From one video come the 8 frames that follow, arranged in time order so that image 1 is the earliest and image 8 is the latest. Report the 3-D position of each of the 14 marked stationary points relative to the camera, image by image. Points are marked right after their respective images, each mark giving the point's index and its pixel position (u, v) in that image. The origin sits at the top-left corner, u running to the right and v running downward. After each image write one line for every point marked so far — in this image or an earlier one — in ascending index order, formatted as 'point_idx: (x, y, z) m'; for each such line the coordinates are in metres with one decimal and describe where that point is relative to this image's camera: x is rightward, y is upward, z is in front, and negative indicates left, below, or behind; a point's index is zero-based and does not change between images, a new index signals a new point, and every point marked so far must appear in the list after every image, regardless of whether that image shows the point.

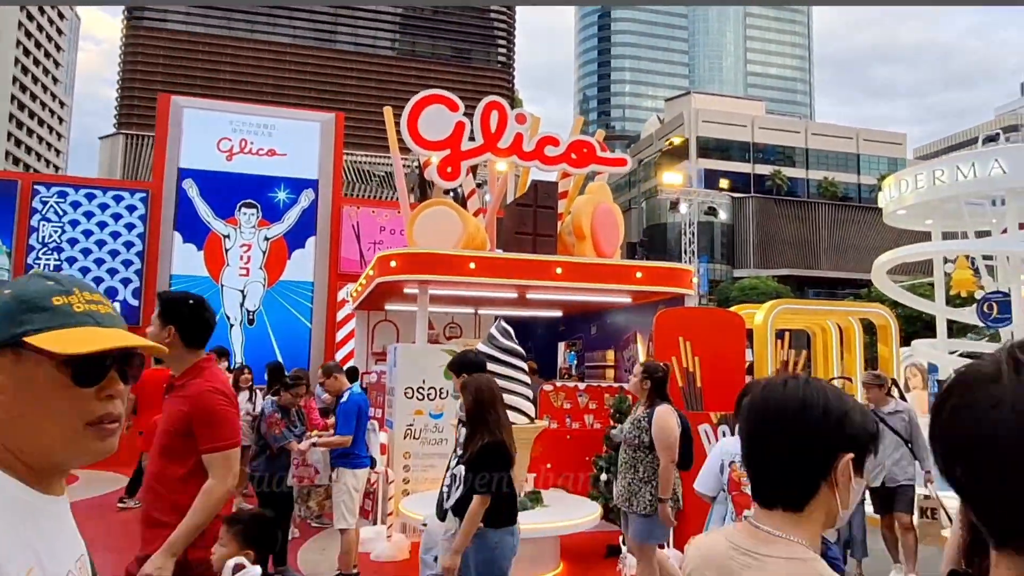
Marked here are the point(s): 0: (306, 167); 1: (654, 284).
0: (-4.2, +2.4, +14.8) m
1: (+1.7, 0.0, +8.7) m
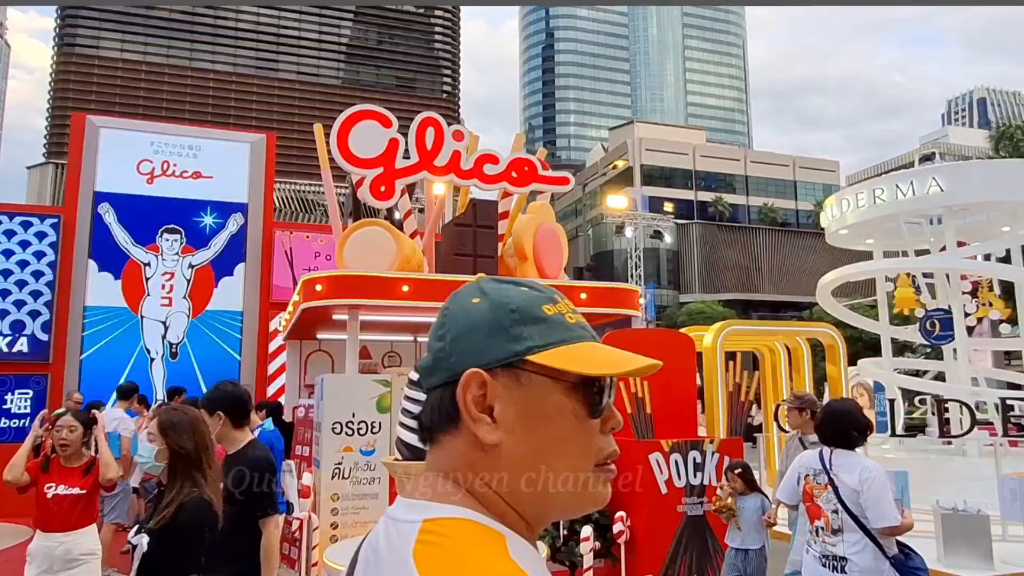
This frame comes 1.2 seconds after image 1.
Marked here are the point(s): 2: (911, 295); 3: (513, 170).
0: (-5.3, +1.9, +14.1) m
1: (+1.0, -0.2, +8.3) m
2: (+7.6, -0.1, +14.1) m
3: (0.0, +1.6, +10.0) m
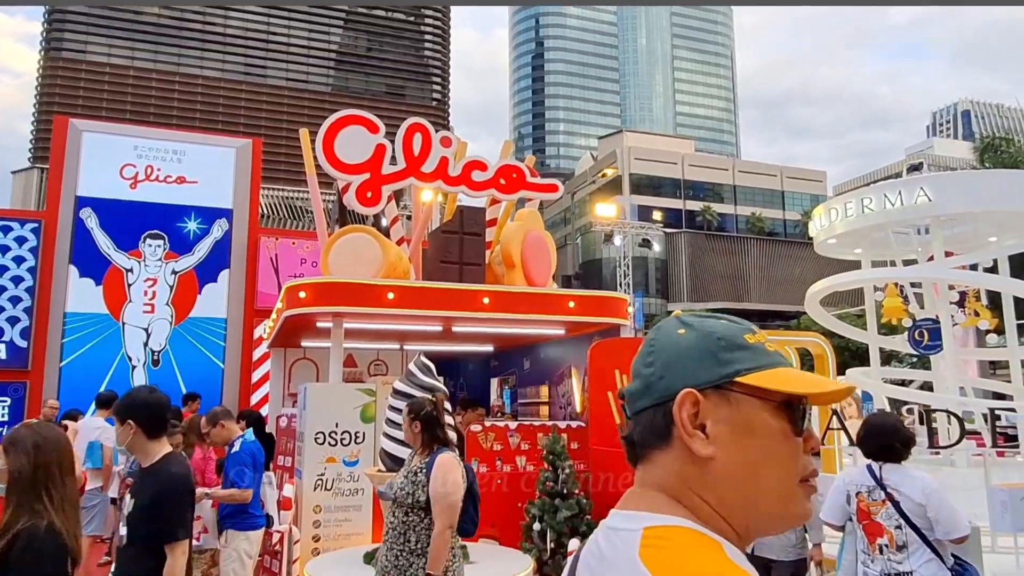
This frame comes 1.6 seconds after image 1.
0: (-5.5, +1.7, +13.9) m
1: (+0.8, -0.3, +8.2) m
2: (+7.4, -0.3, +14.1) m
3: (-0.1, +1.5, +9.9) m
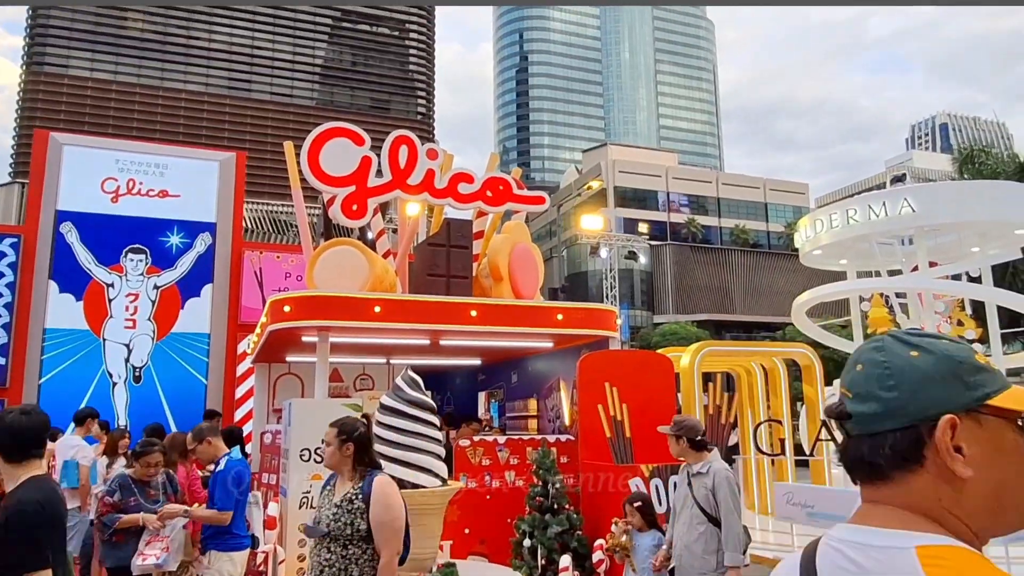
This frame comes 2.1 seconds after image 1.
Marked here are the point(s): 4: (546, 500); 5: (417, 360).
0: (-5.8, +1.5, +13.7) m
1: (+0.7, -0.4, +8.1) m
2: (+7.1, -0.5, +14.1) m
3: (-0.3, +1.3, +9.9) m
4: (+0.3, -1.9, +6.5) m
5: (-1.4, -1.1, +10.9) m
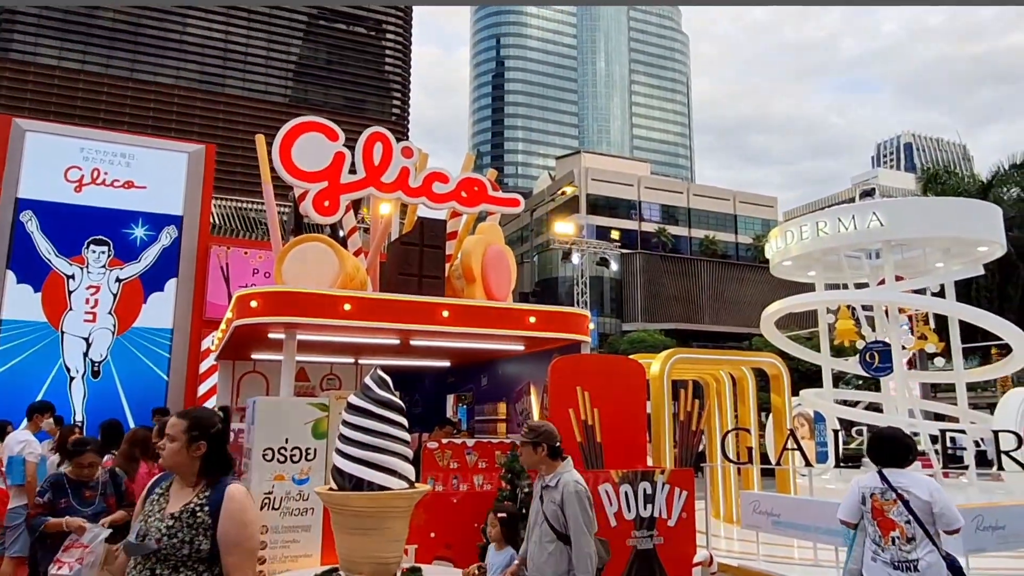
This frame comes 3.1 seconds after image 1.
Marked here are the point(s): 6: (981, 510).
0: (-6.2, +1.6, +13.4) m
1: (+0.4, -0.5, +8.0) m
2: (+6.6, -0.8, +14.3) m
3: (-0.6, +1.3, +9.8) m
4: (0.0, -1.9, +6.4) m
5: (-1.8, -1.1, +10.8) m
6: (+4.8, -2.3, +7.6) m
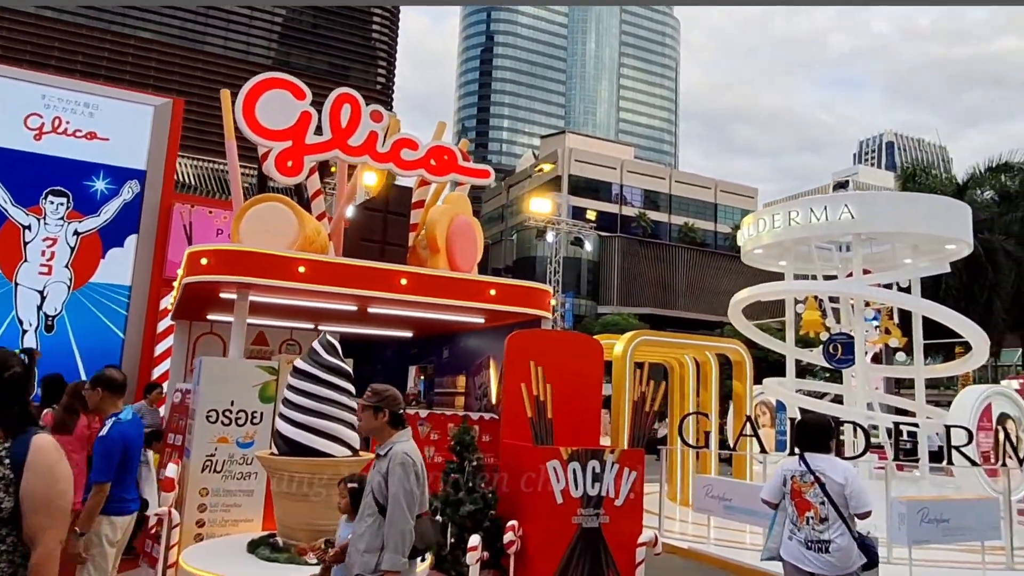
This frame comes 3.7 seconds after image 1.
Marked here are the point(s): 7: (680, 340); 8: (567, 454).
0: (-6.7, +2.3, +13.0) m
1: (0.0, -0.2, +7.9) m
2: (+6.0, -0.6, +14.4) m
3: (-1.0, +1.7, +9.6) m
4: (-0.4, -1.6, +6.3) m
5: (-2.4, -0.6, +10.6) m
6: (+4.3, -2.2, +7.7) m
7: (+2.6, -0.8, +11.4) m
8: (+0.5, -1.4, +6.2) m
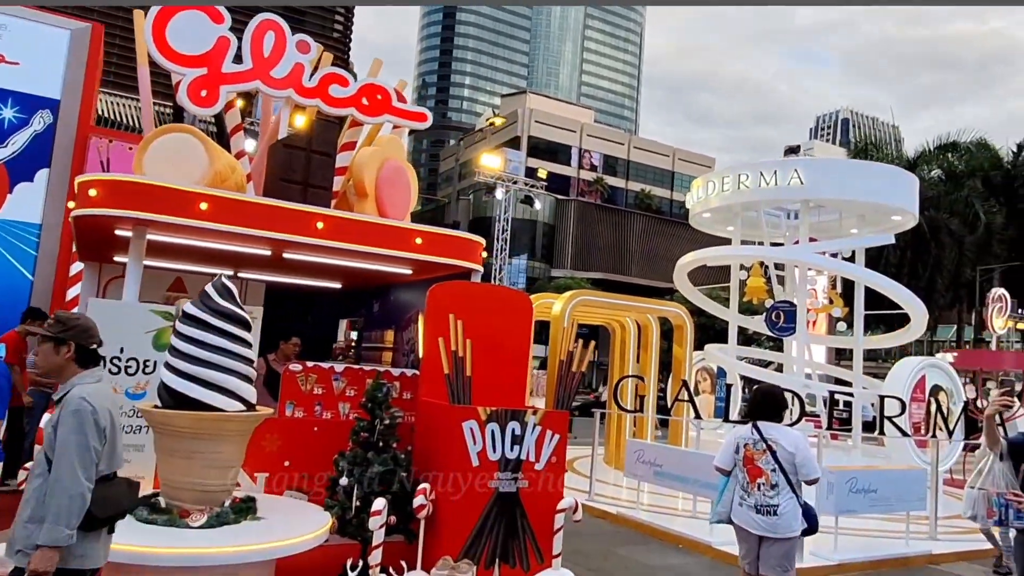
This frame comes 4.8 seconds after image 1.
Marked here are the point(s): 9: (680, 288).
0: (-7.6, +3.3, +12.0) m
1: (-0.8, +0.3, +7.4) m
2: (+4.8, +0.1, +14.3) m
3: (-1.8, +2.3, +8.9) m
4: (-1.1, -1.2, +5.9) m
5: (-3.3, +0.2, +10.0) m
6: (+3.5, -1.9, +7.6) m
7: (+1.6, -0.2, +11.1) m
8: (-0.2, -1.0, +5.8) m
9: (+3.4, 0.0, +15.2) m
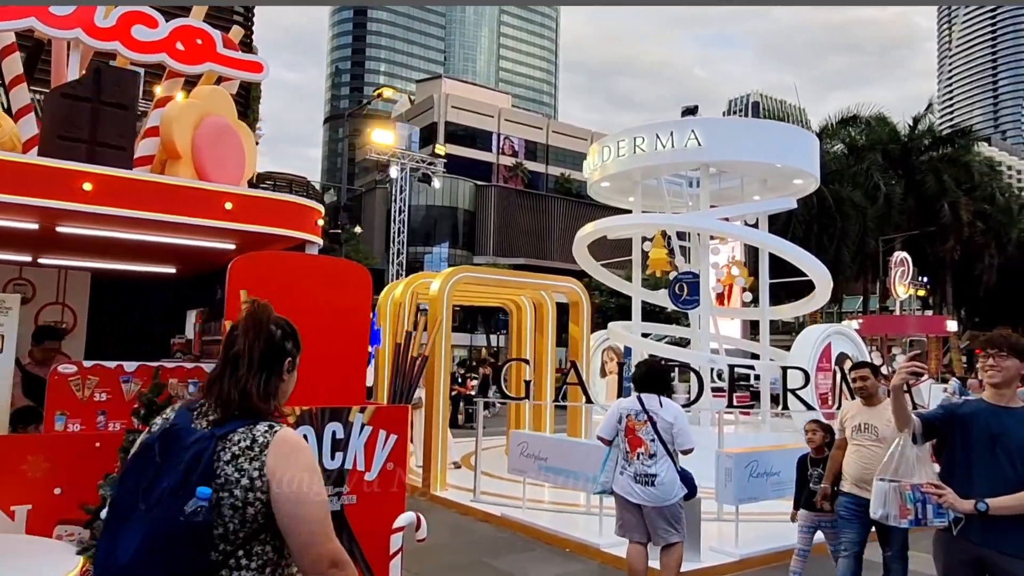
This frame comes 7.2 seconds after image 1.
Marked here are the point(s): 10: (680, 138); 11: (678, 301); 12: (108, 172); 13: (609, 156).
0: (-9.5, +3.3, +9.9) m
1: (-2.1, +0.5, +6.1) m
2: (+2.8, +0.6, +13.5) m
3: (-3.3, +2.5, +7.5) m
4: (-2.2, -1.0, +4.5) m
5: (-4.8, +0.3, +8.4) m
6: (+2.2, -1.5, +6.7) m
7: (-0.1, +0.1, +10.0) m
8: (-1.4, -0.8, +4.6) m
9: (+1.3, +0.5, +14.2) m
10: (+2.6, +2.3, +11.6) m
11: (+2.9, -0.2, +12.9) m
12: (-3.0, +0.8, +5.6) m
13: (+1.7, +2.2, +12.6) m
